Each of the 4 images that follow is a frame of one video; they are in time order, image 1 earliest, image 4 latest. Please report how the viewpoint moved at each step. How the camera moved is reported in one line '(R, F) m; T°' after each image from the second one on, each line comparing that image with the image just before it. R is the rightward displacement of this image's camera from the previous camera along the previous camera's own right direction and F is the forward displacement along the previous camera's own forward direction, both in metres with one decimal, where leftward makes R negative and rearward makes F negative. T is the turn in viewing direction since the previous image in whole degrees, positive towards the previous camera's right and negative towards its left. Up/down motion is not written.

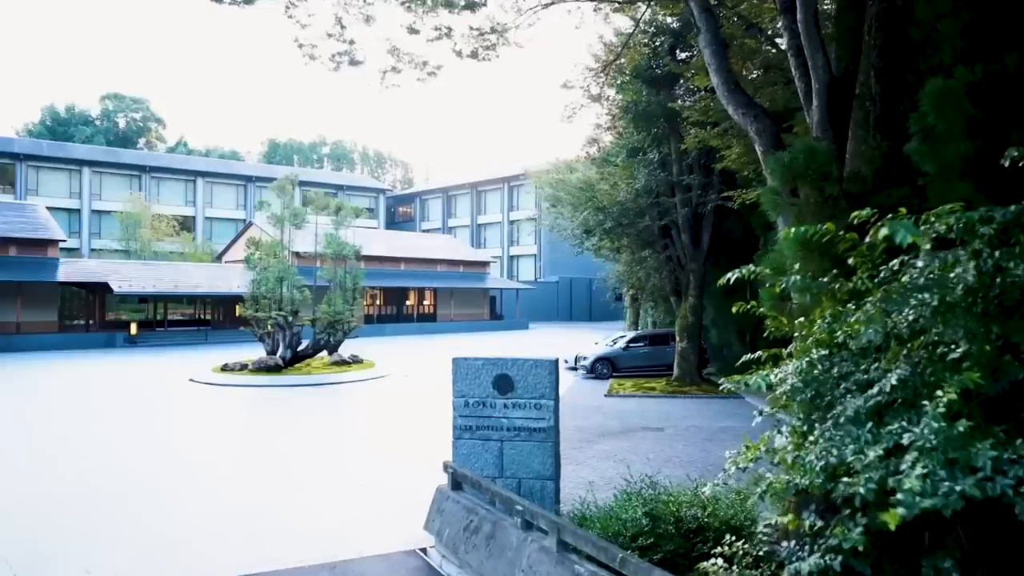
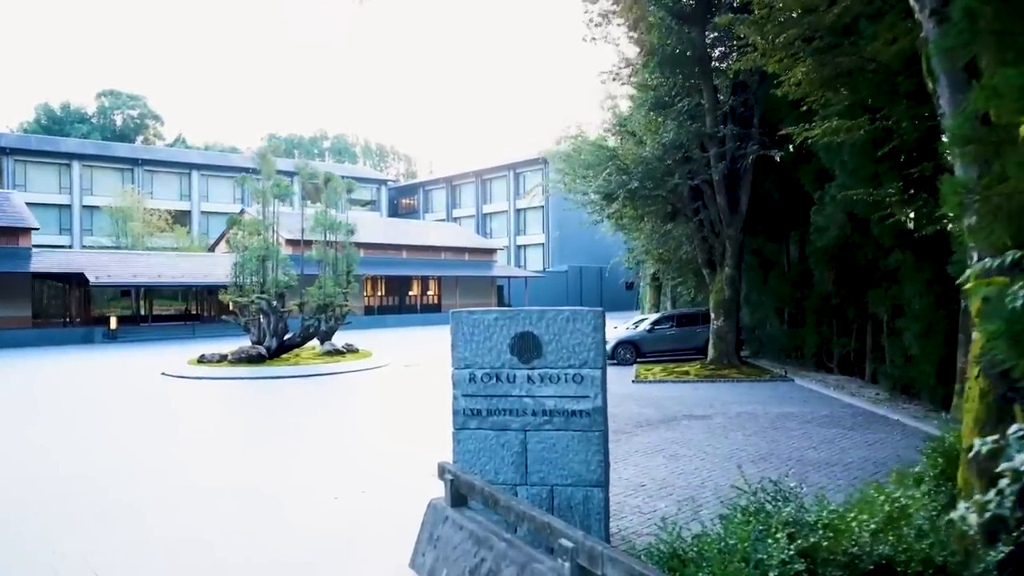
(-0.1, +2.2) m; -1°
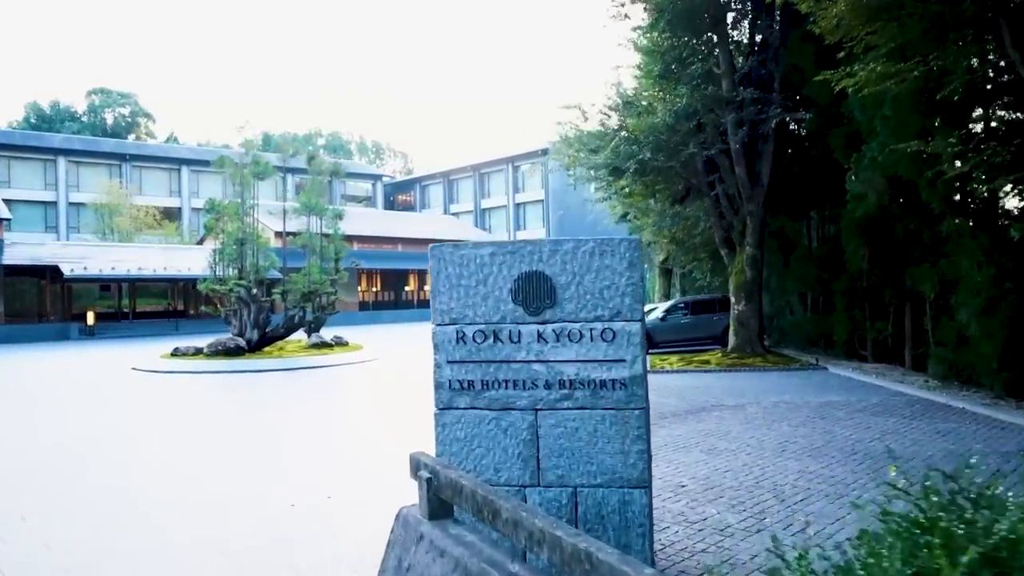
(0.0, +1.3) m; 0°
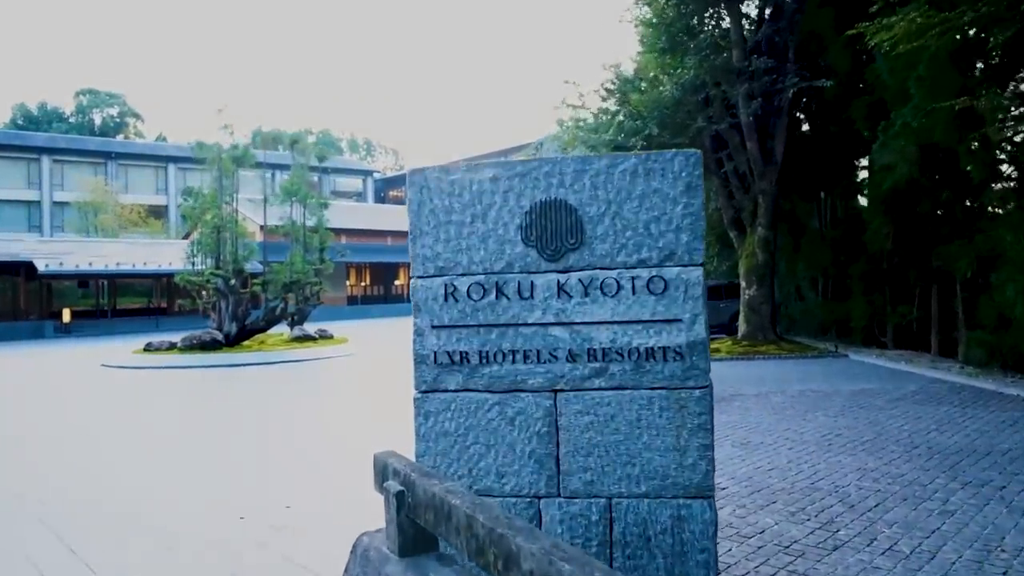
(-0.1, +0.9) m; 0°
